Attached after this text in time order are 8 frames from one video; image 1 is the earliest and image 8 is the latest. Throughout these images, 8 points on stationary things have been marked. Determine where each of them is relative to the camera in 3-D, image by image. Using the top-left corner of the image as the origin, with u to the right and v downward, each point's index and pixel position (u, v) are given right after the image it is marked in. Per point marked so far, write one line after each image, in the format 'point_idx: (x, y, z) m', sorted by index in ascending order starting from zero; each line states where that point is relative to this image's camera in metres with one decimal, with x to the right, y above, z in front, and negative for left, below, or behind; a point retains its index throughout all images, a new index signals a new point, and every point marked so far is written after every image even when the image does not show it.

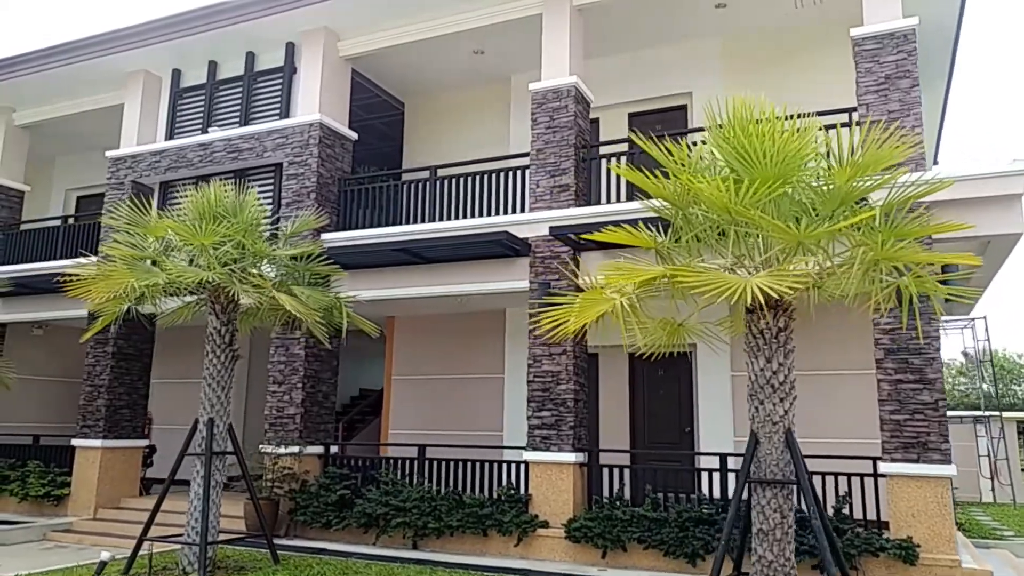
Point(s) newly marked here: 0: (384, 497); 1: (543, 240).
0: (-1.3, -2.1, +9.4) m
1: (+0.3, +0.5, +9.4) m
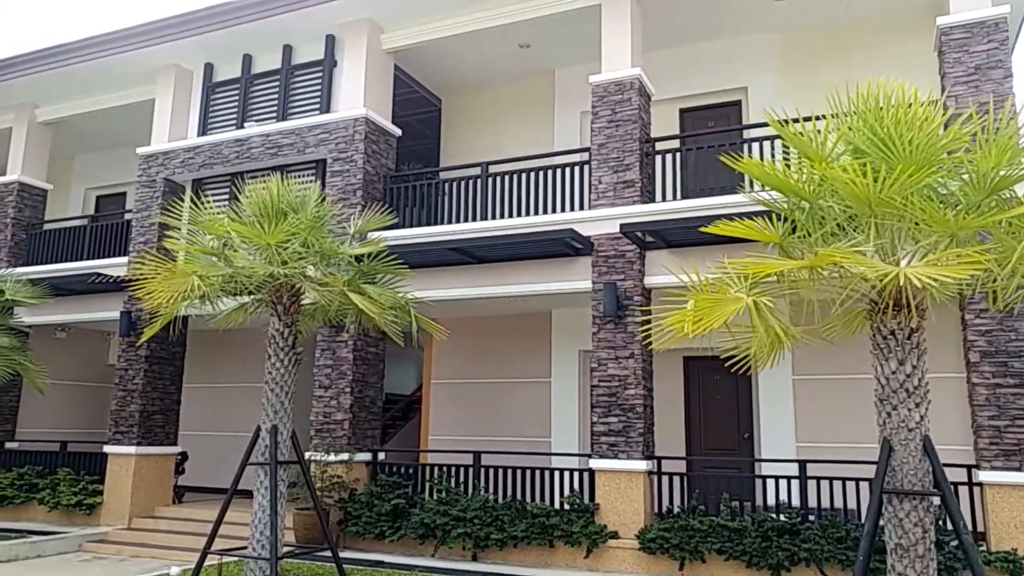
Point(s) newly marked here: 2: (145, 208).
0: (-0.7, -2.1, +9.0) m
1: (+0.9, +0.5, +9.1) m
2: (-4.7, +1.0, +12.1) m
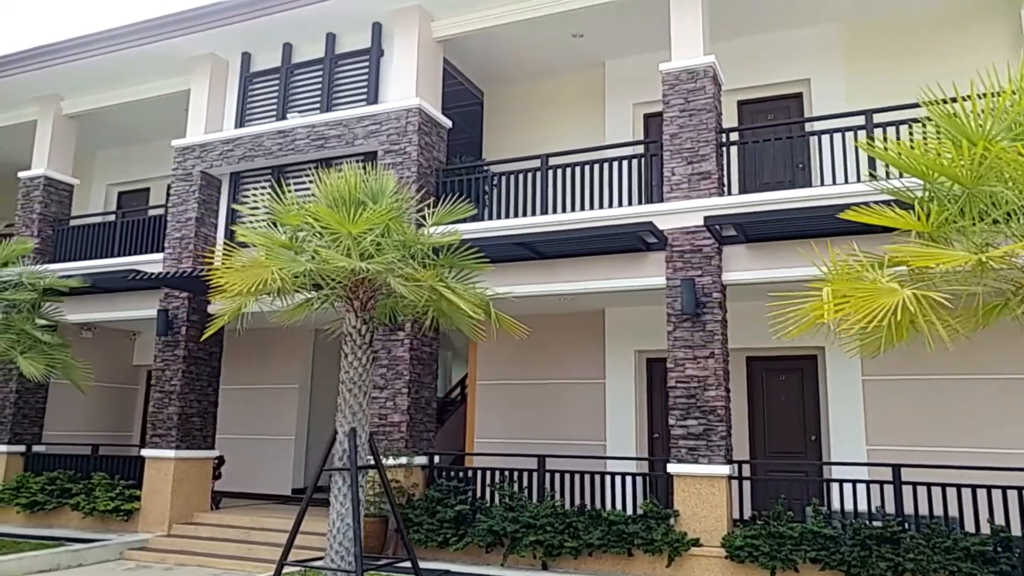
0: (0.0, -2.0, +8.6) m
1: (+1.6, +0.5, +8.7) m
2: (-4.1, +1.1, +11.6) m
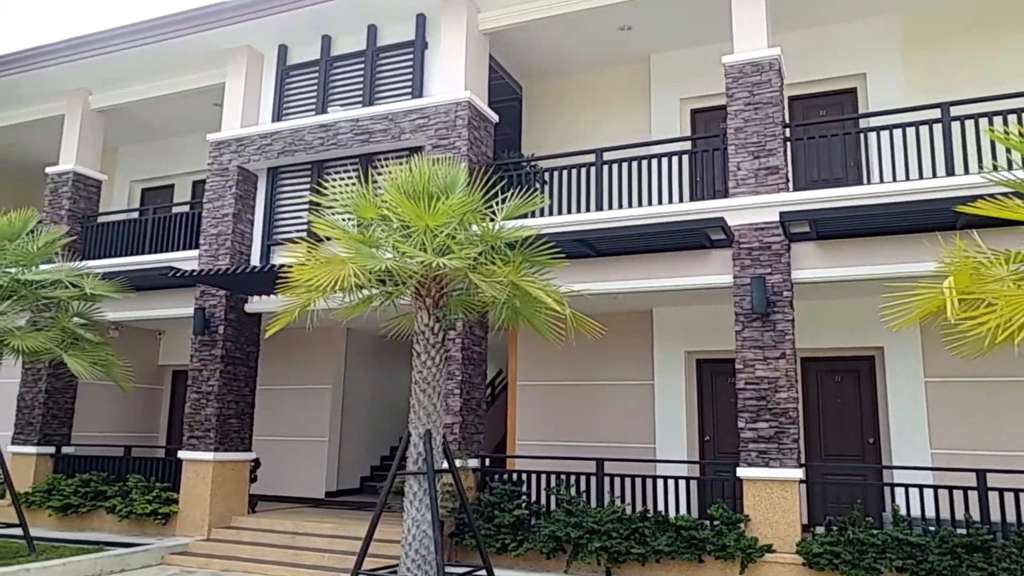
0: (+0.5, -2.0, +8.3) m
1: (+2.1, +0.5, +8.4) m
2: (-3.5, +1.1, +11.4) m
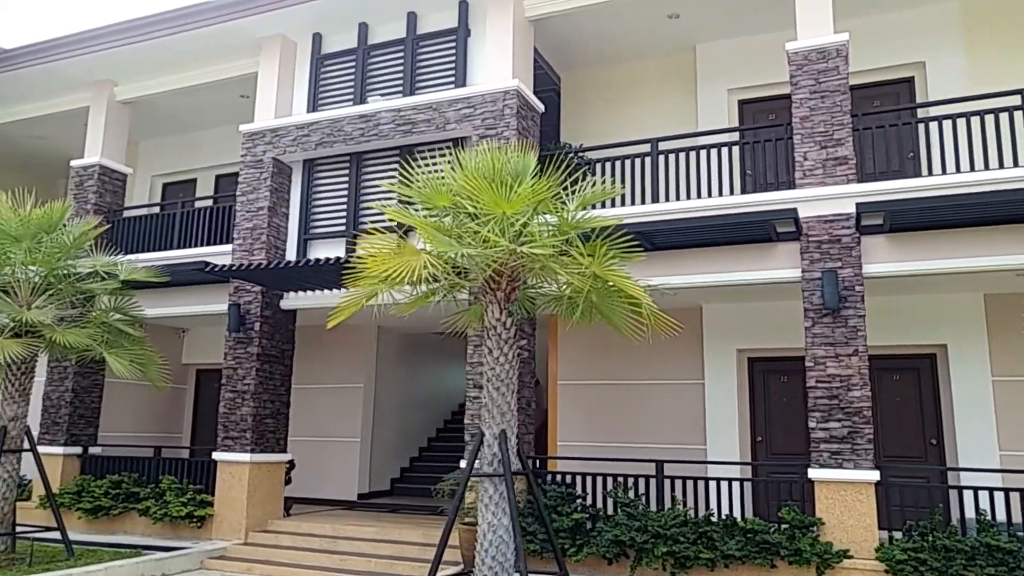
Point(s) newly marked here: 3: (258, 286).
0: (+1.0, -2.0, +8.0) m
1: (+2.6, +0.6, +8.1) m
2: (-3.0, +1.1, +11.0) m
3: (-2.8, 0.0, +10.5) m
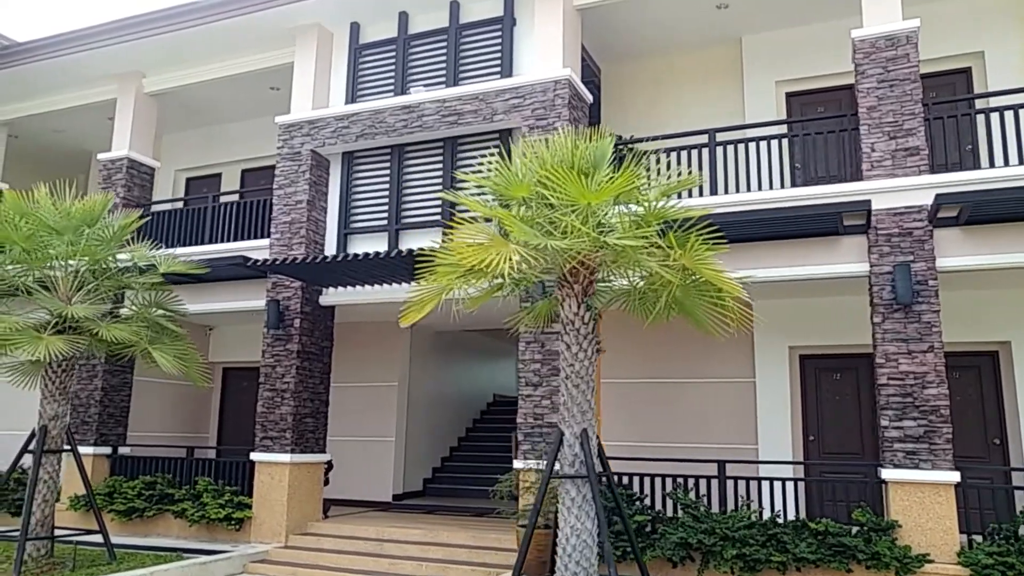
0: (+1.5, -1.9, +7.7) m
1: (+3.1, +0.6, +7.8) m
2: (-2.5, +1.2, +10.7) m
3: (-2.3, +0.1, +10.2) m
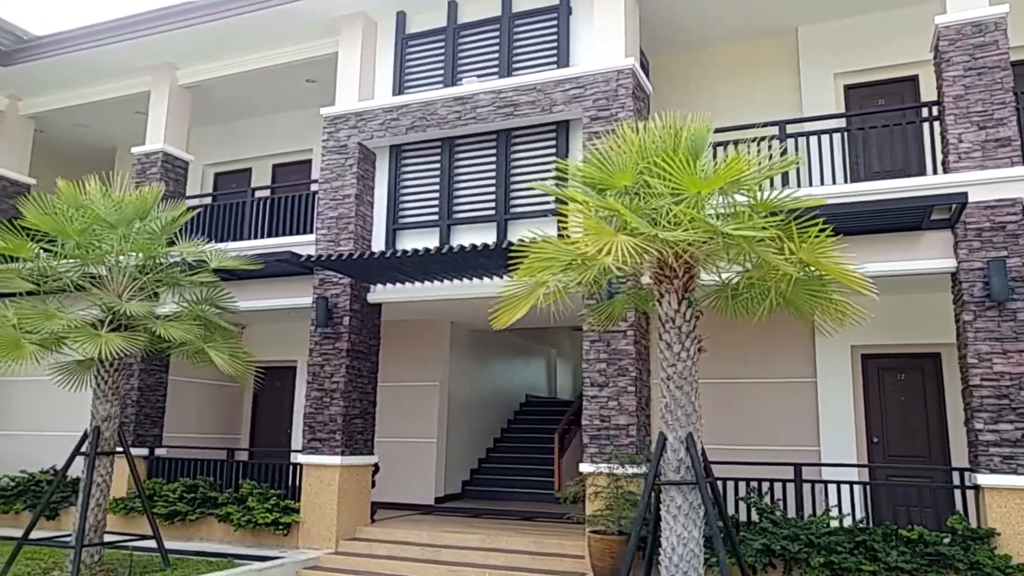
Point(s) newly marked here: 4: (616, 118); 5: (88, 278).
0: (+2.1, -1.9, +7.4) m
1: (+3.7, +0.6, +7.5) m
2: (-2.0, +1.2, +10.4) m
3: (-1.7, +0.1, +9.9) m
4: (+1.0, +1.6, +9.0) m
5: (-3.5, +0.1, +7.8) m
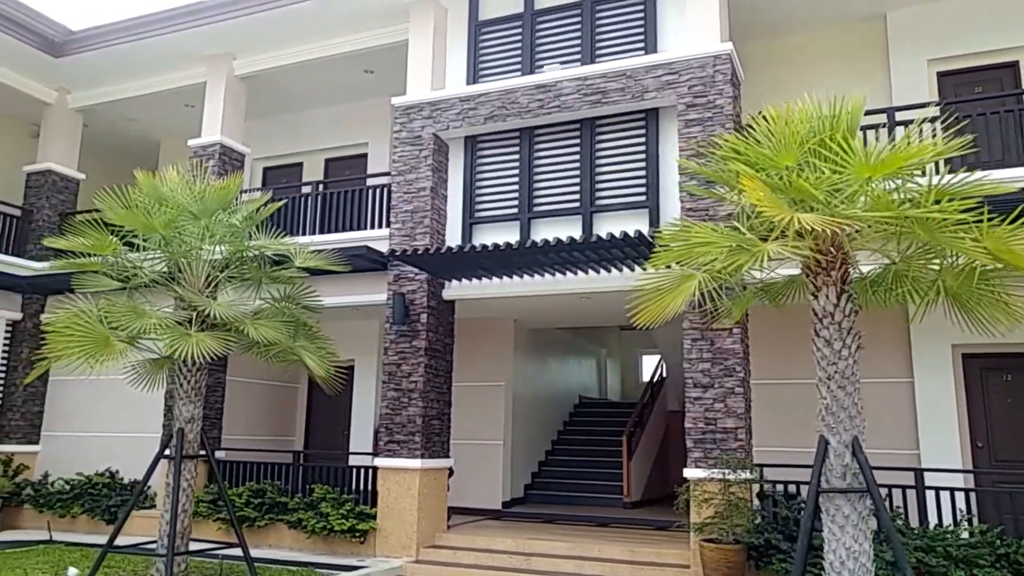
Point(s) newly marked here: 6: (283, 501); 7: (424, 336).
0: (+2.9, -1.9, +7.0) m
1: (+4.5, +0.7, +7.1) m
2: (-1.1, +1.3, +10.0) m
3: (-0.9, +0.1, +9.5) m
4: (+1.8, +1.7, +8.6) m
5: (-2.7, +0.1, +7.4) m
6: (-2.4, -2.2, +9.7) m
7: (-0.9, -0.5, +9.4) m
